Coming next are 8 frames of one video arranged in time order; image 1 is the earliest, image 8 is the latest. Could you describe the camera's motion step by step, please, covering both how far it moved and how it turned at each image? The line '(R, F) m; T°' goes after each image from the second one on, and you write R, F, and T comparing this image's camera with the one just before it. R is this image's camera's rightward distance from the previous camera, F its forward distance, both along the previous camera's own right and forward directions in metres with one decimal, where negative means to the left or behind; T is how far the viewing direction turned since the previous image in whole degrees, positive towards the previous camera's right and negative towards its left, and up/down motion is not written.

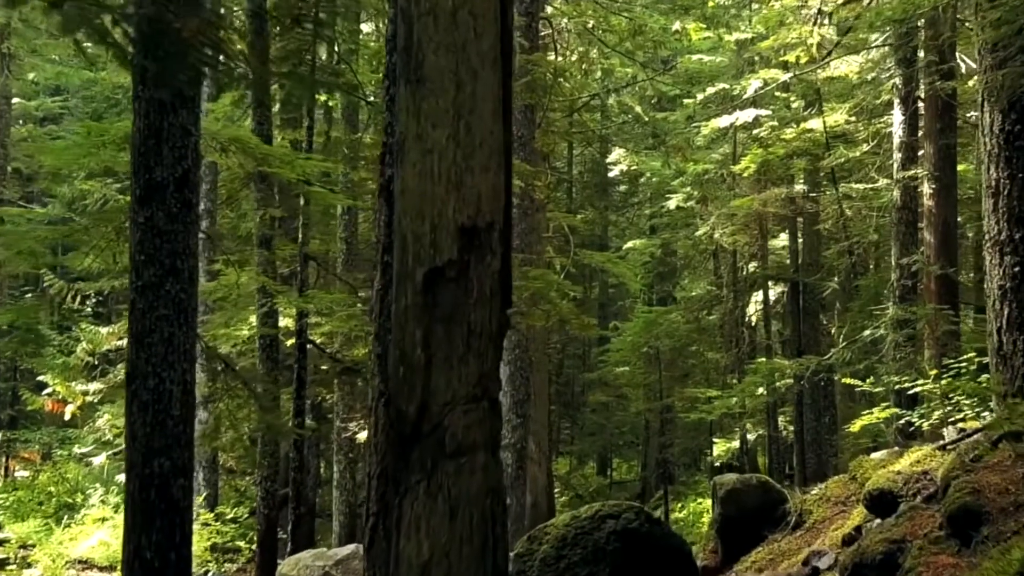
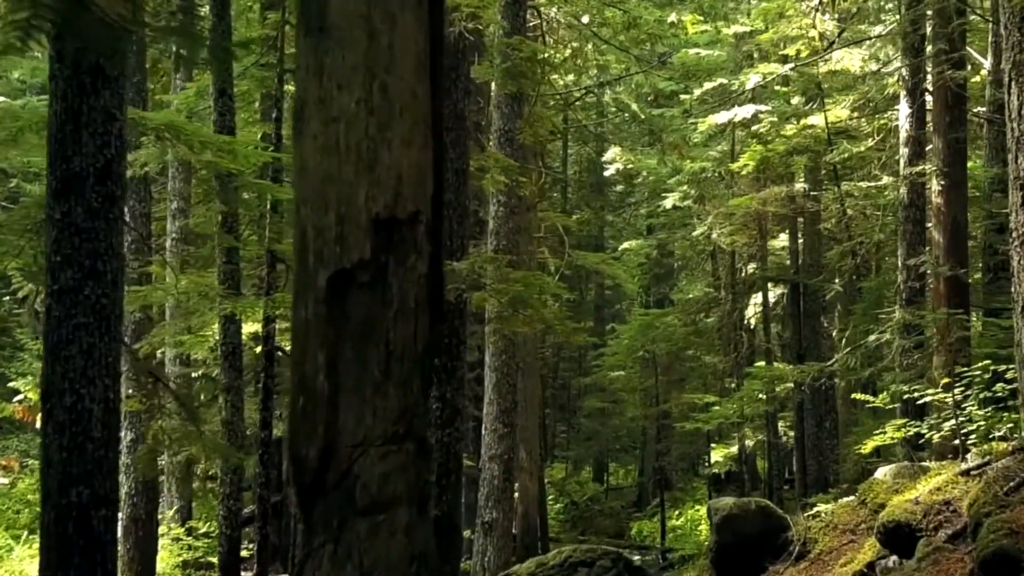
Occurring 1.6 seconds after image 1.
(+0.2, +0.6) m; 0°
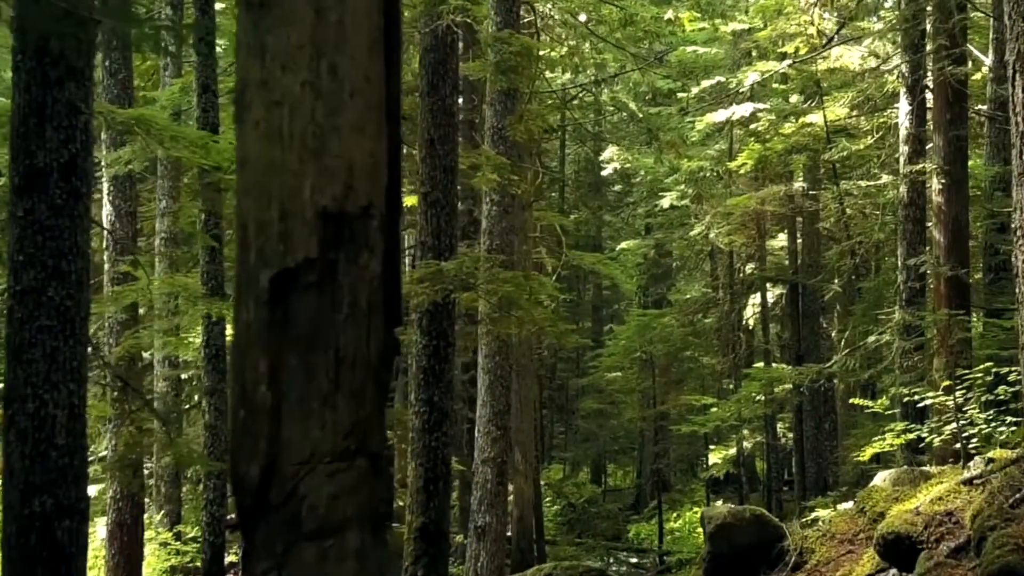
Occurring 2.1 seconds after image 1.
(+0.1, +0.2) m; 0°
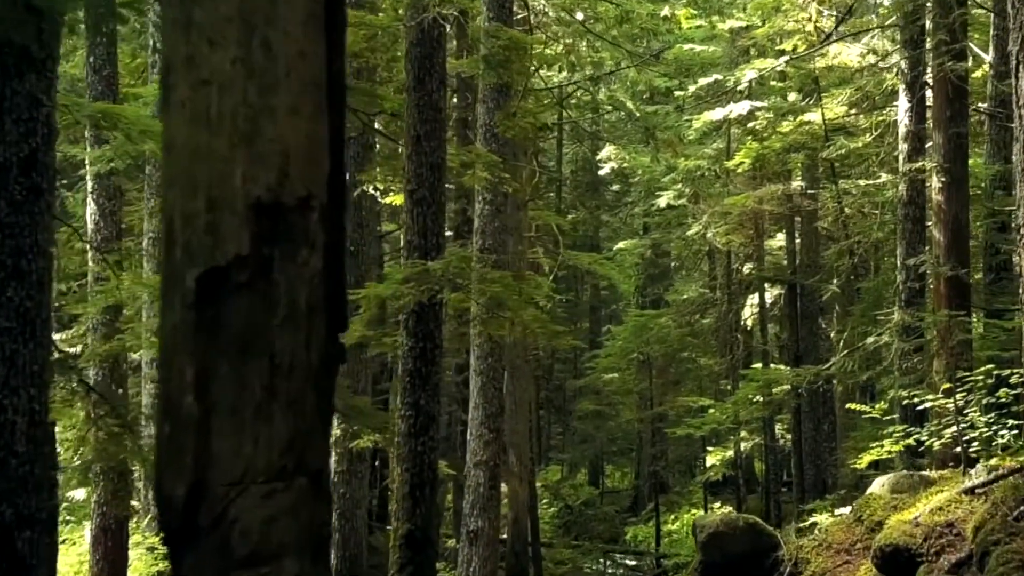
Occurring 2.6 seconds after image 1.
(+0.1, +0.2) m; 0°
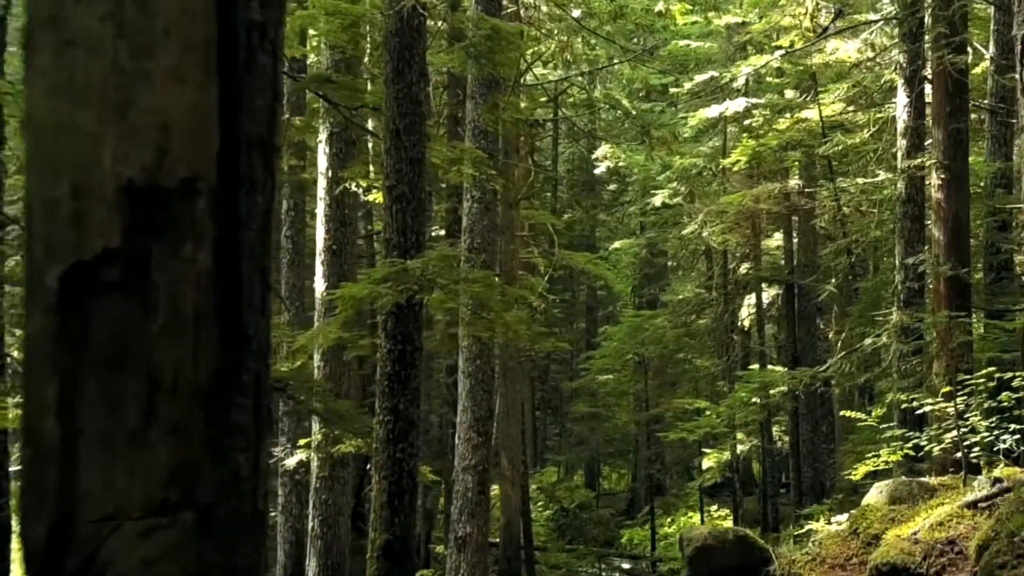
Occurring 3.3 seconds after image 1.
(+0.1, +0.3) m; 0°
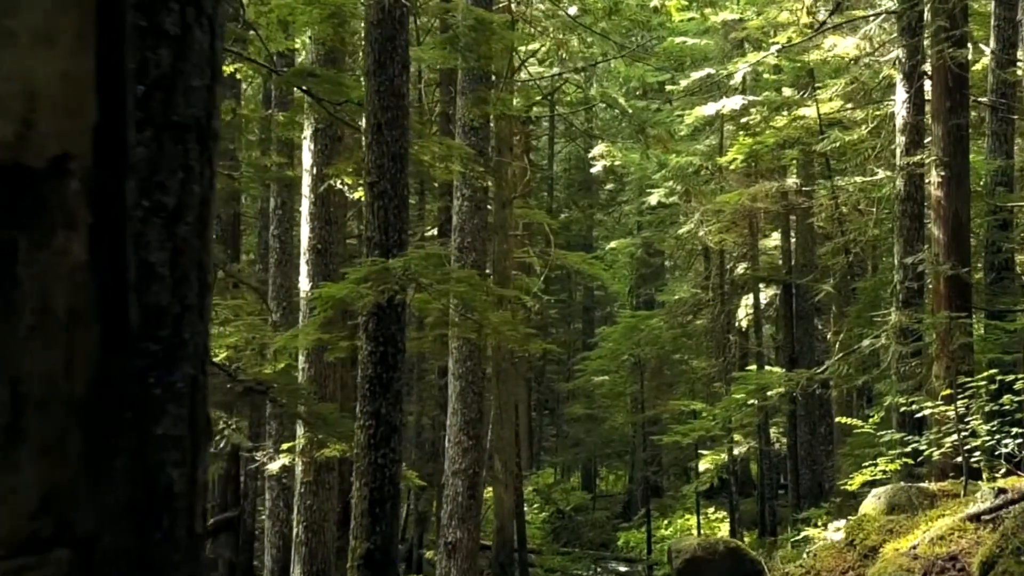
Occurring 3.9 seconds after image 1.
(+0.1, +0.2) m; 0°
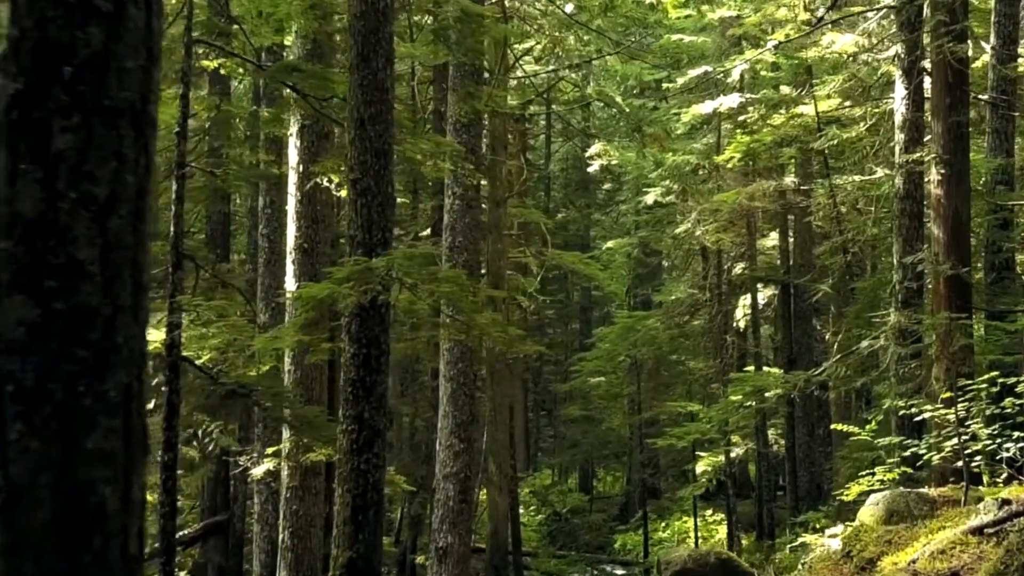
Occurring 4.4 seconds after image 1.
(+0.1, +0.2) m; 0°
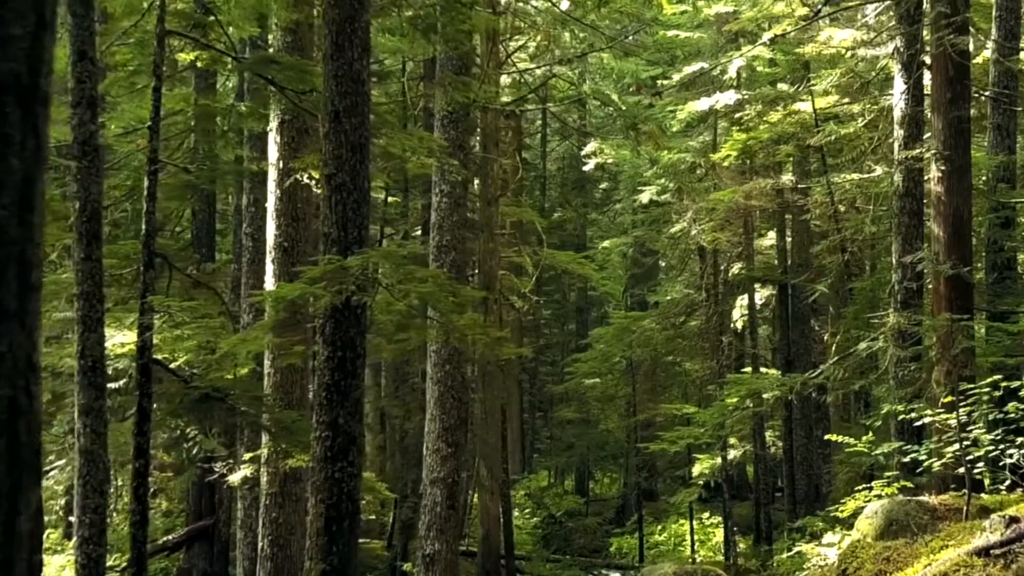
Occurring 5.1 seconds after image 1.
(+0.1, +0.3) m; 0°
